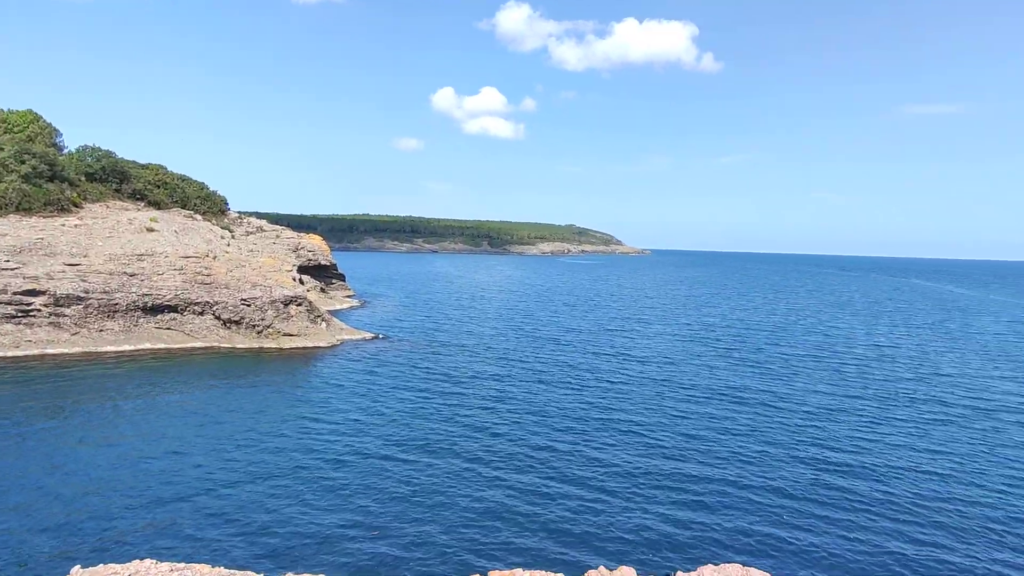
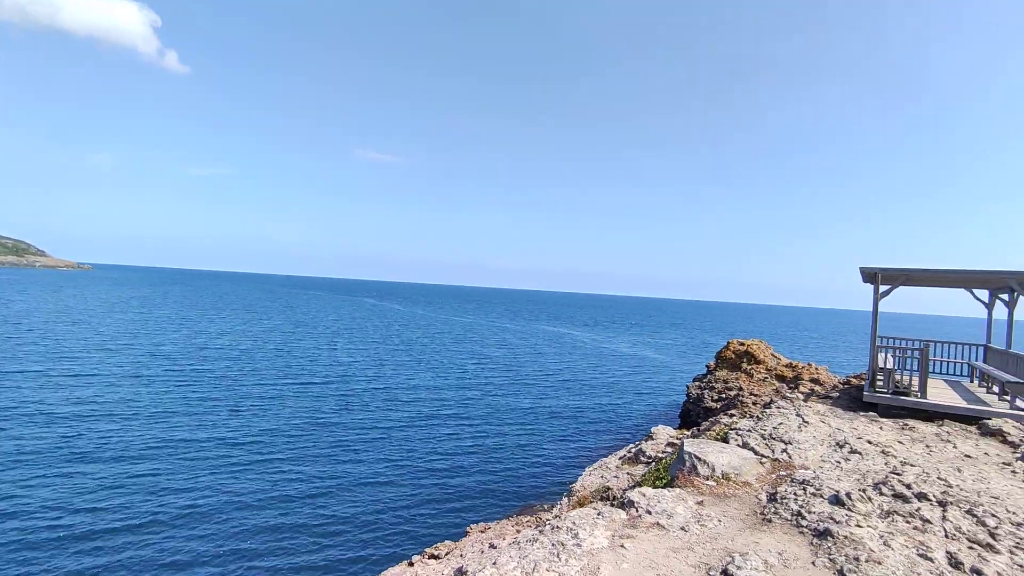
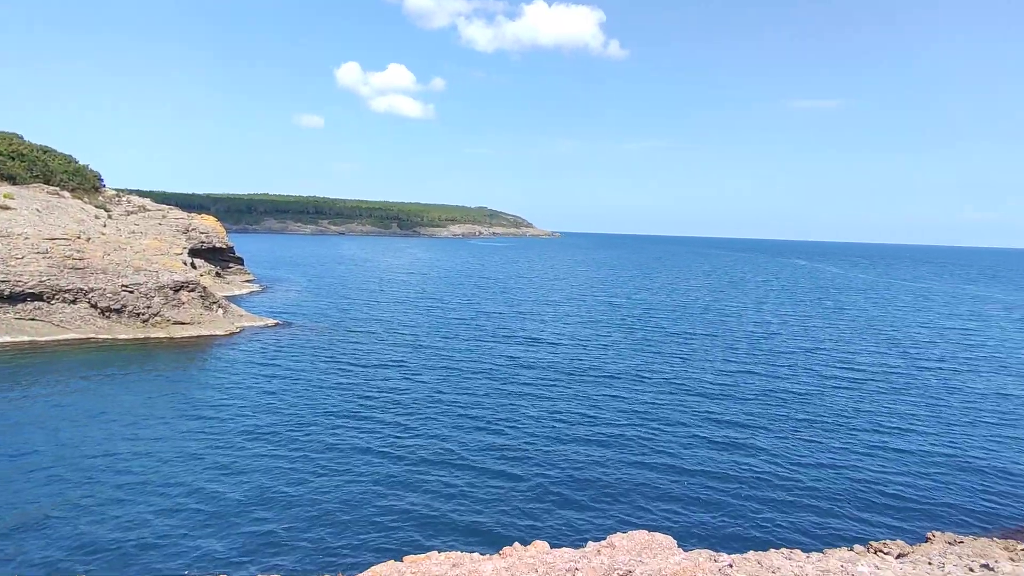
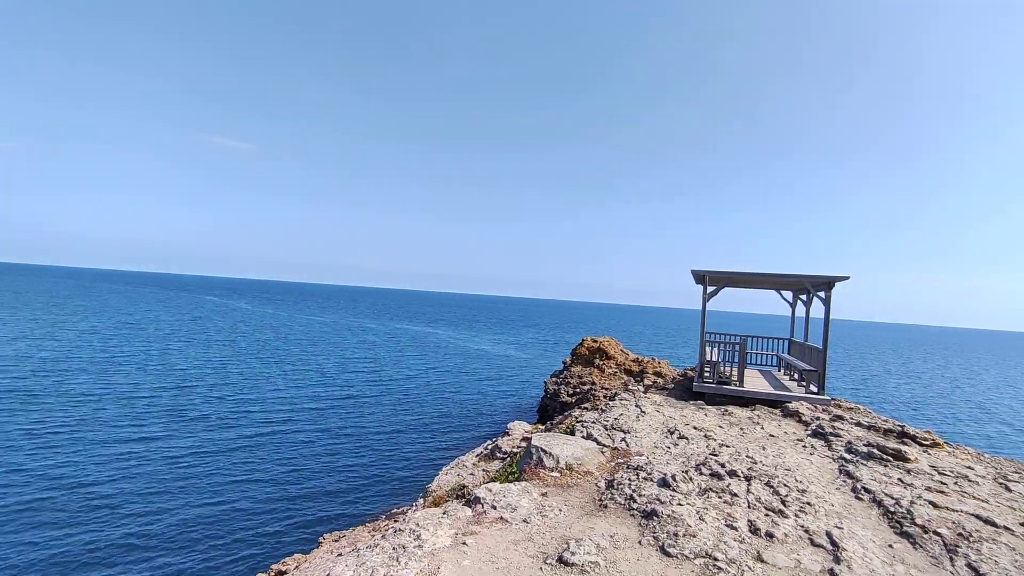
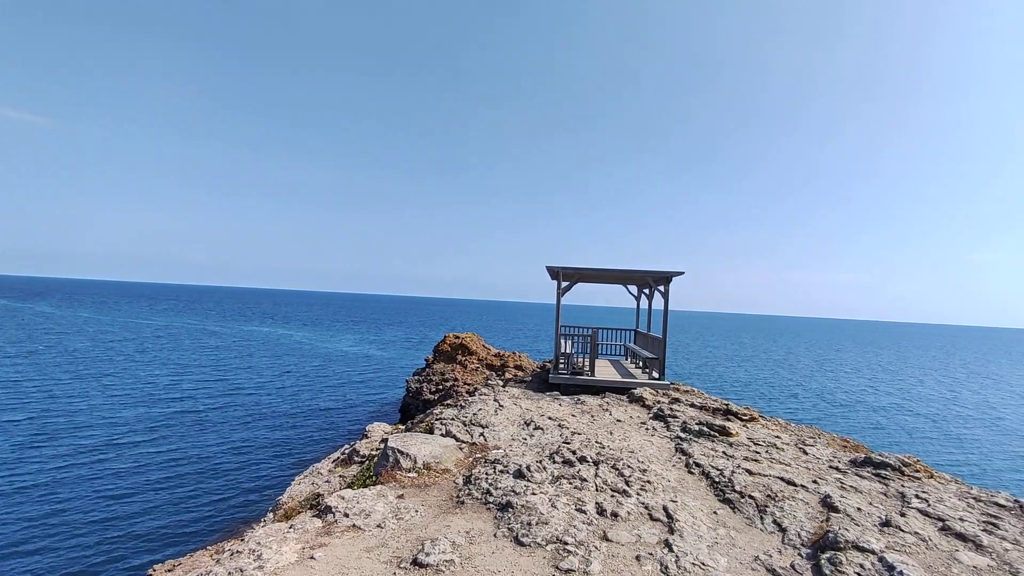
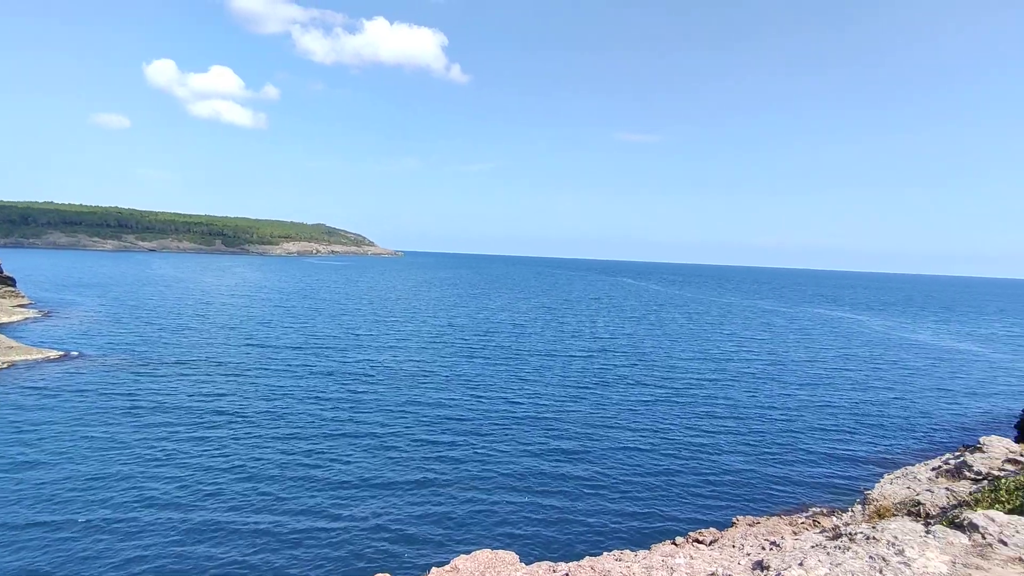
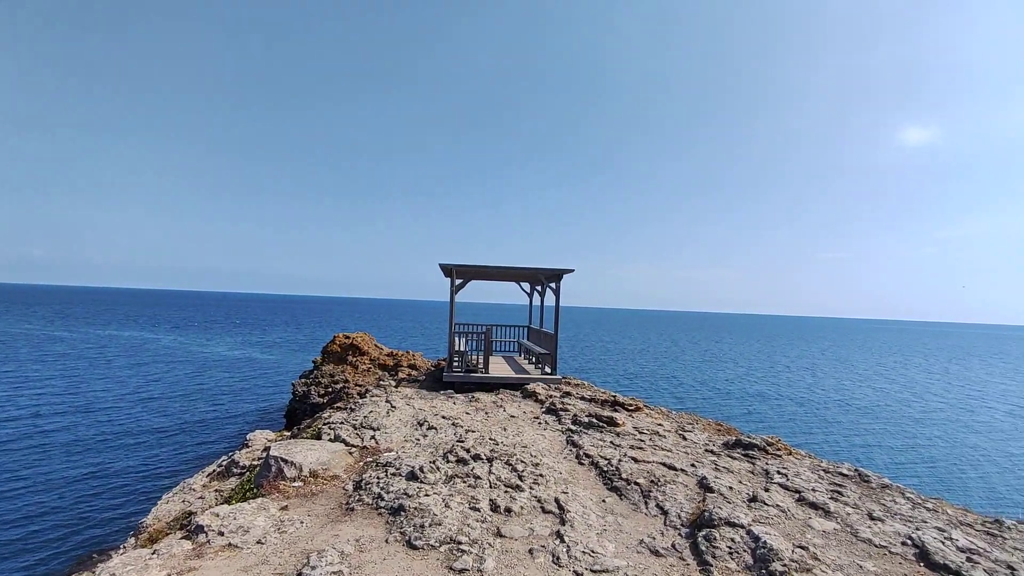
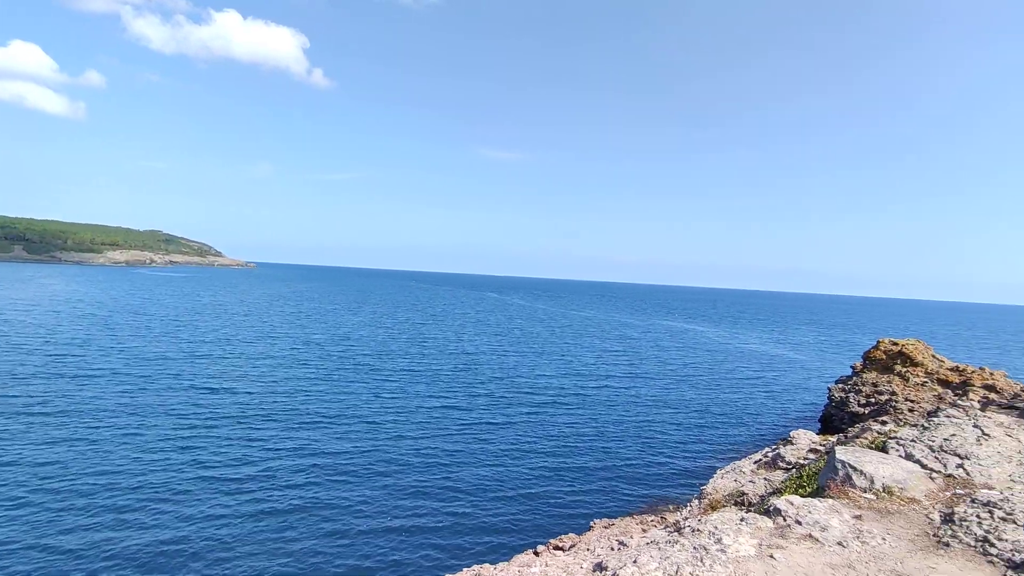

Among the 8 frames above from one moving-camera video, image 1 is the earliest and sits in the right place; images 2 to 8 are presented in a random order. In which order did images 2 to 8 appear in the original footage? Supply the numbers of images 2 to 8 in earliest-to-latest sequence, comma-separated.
3, 6, 8, 2, 4, 5, 7
